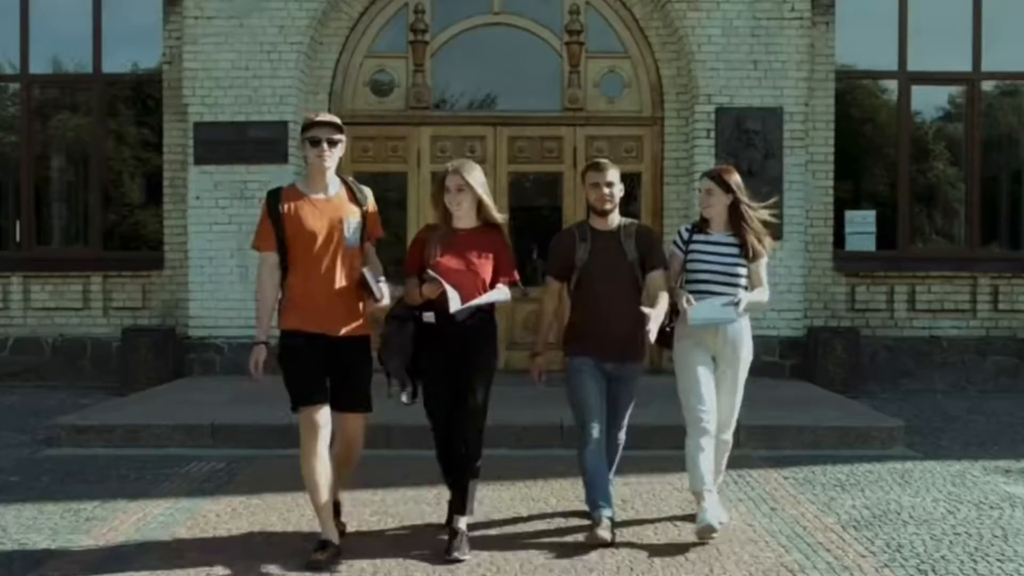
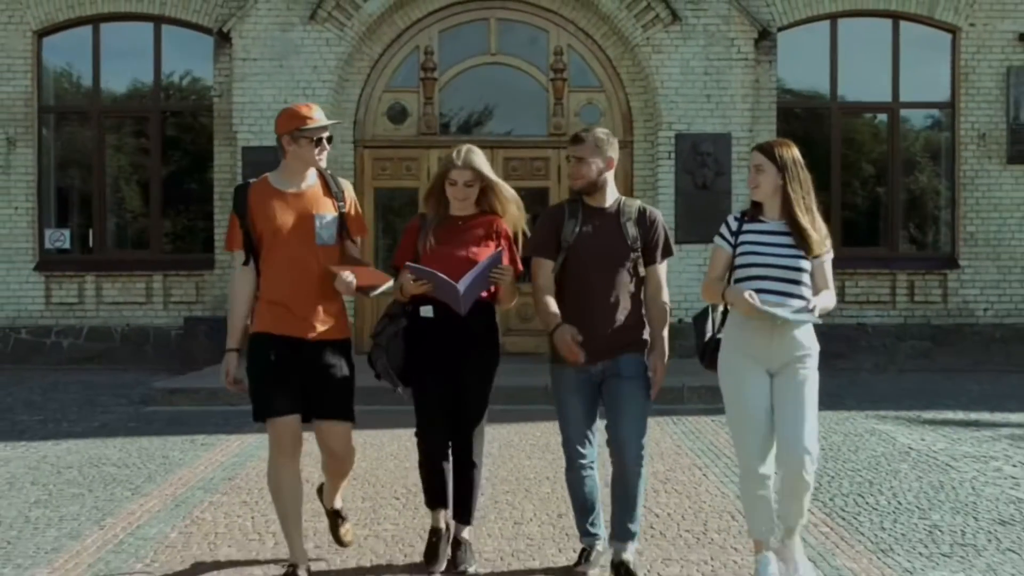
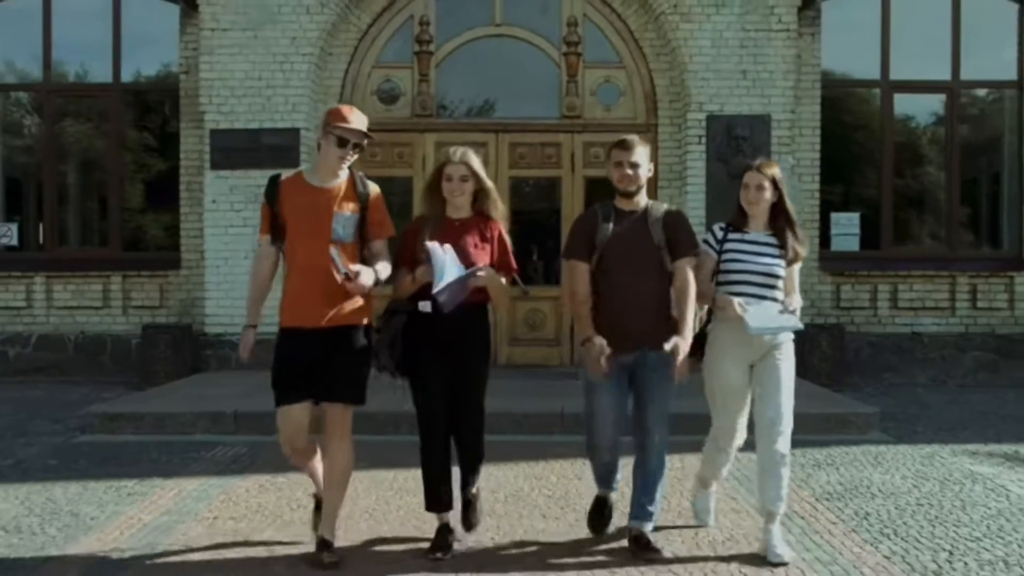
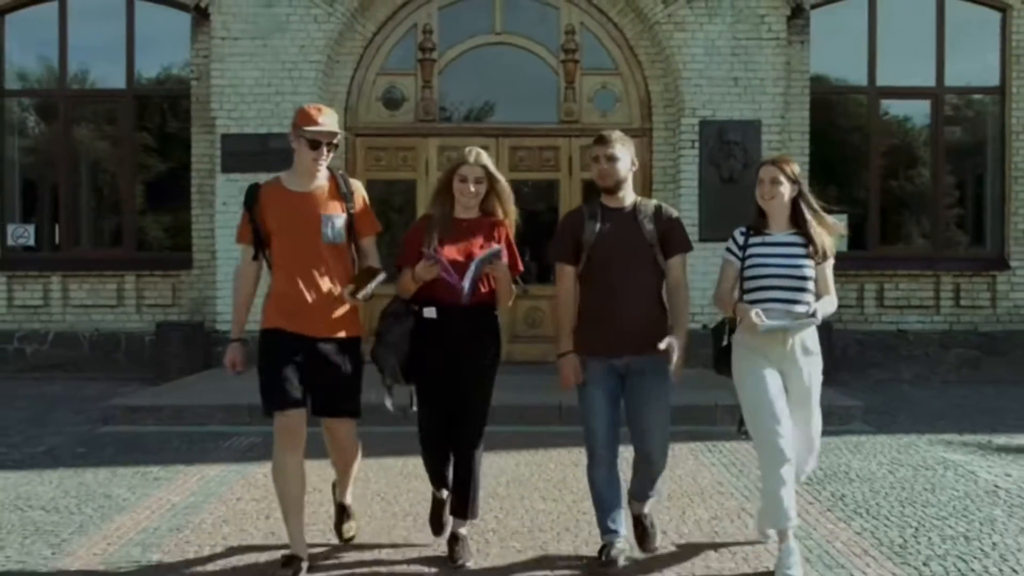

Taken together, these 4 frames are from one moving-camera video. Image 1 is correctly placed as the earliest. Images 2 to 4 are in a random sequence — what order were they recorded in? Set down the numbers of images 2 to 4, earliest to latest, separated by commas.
3, 4, 2
